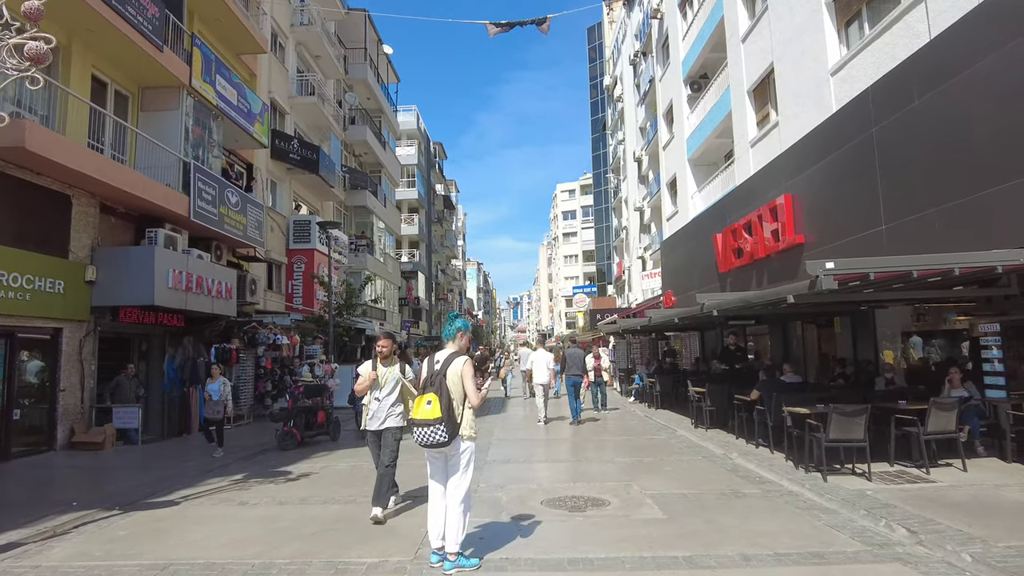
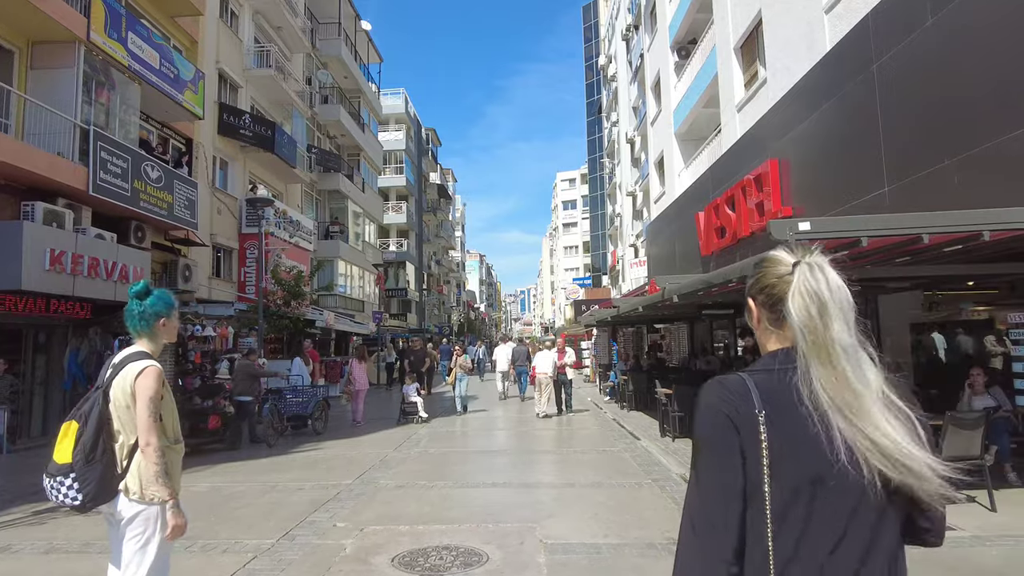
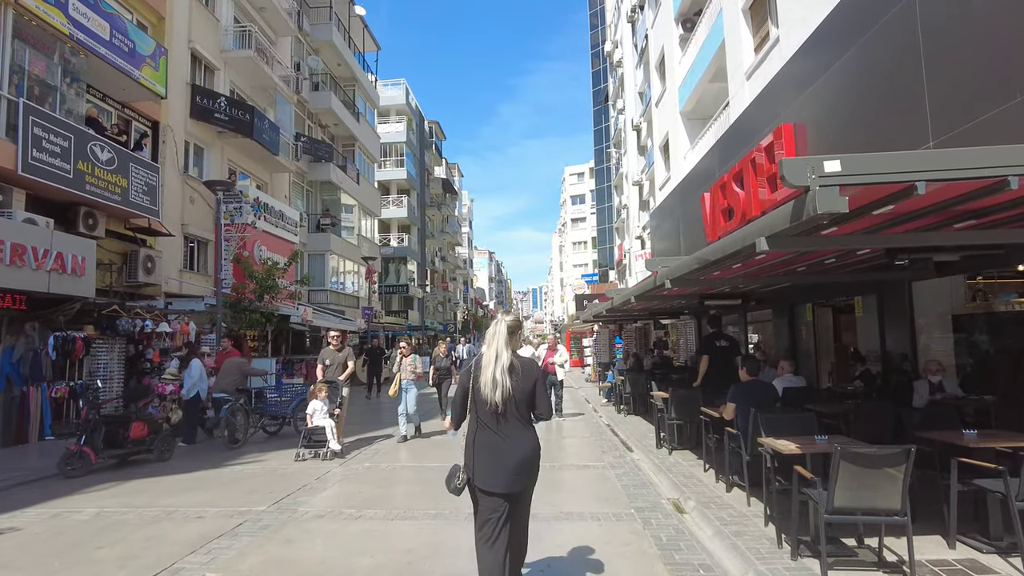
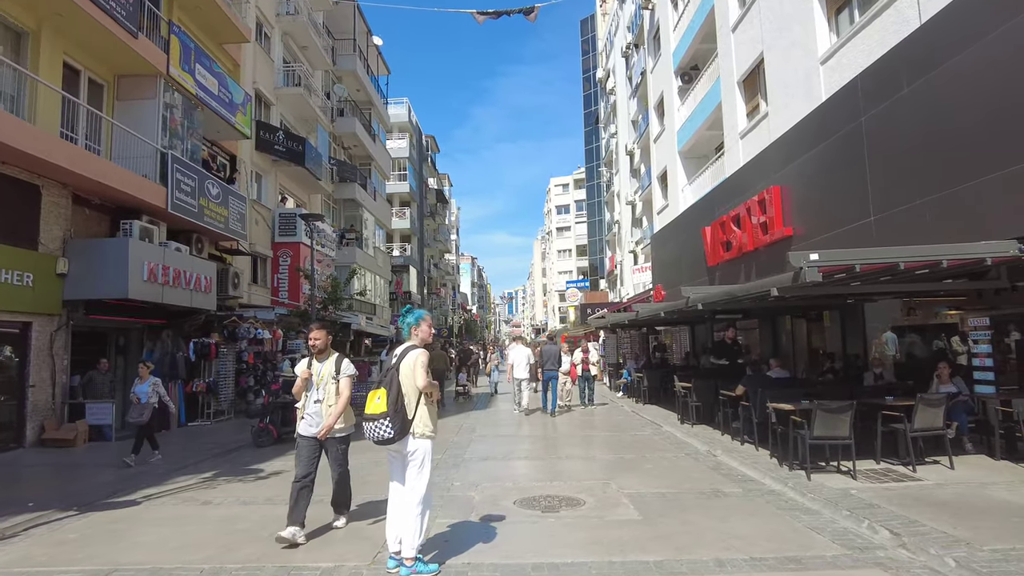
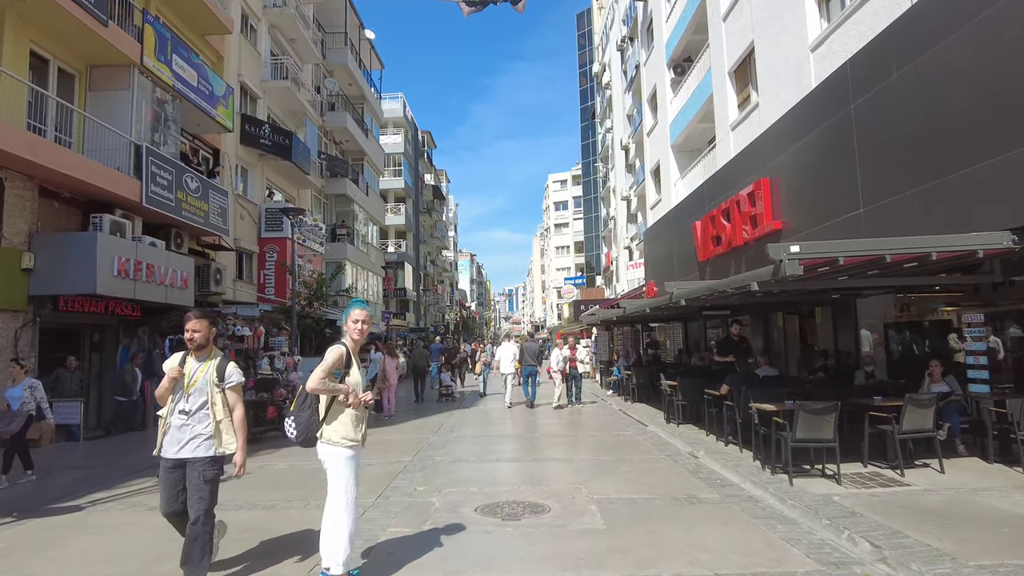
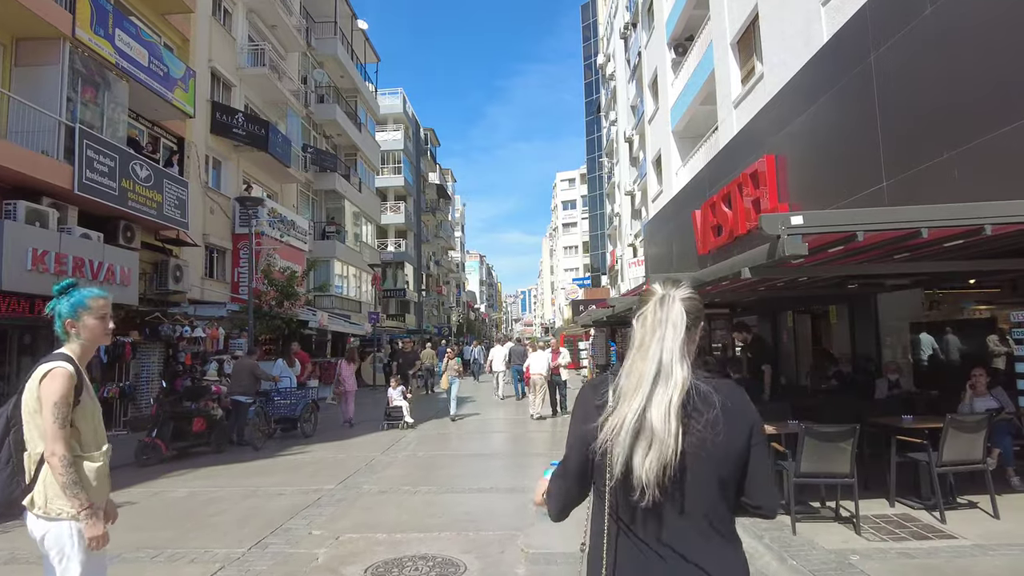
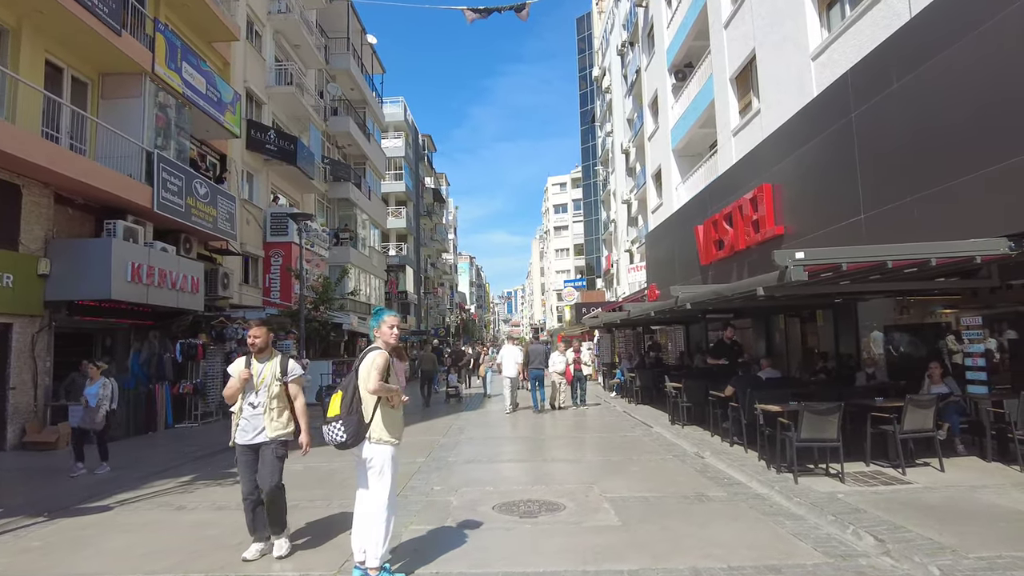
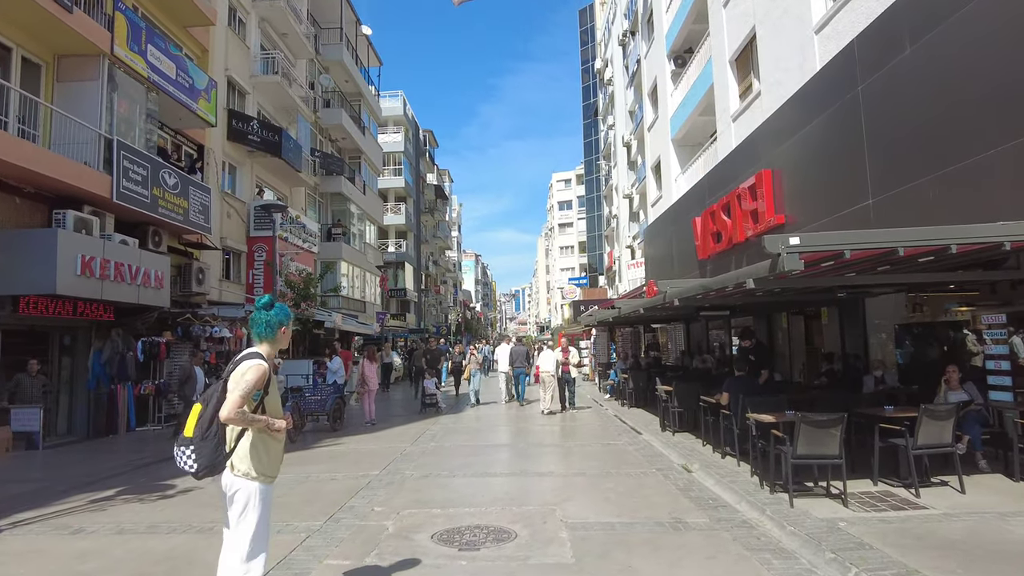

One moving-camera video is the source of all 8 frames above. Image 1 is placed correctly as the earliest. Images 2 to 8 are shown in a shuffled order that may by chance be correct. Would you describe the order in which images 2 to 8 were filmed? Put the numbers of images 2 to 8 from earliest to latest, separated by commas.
4, 7, 5, 8, 2, 6, 3
